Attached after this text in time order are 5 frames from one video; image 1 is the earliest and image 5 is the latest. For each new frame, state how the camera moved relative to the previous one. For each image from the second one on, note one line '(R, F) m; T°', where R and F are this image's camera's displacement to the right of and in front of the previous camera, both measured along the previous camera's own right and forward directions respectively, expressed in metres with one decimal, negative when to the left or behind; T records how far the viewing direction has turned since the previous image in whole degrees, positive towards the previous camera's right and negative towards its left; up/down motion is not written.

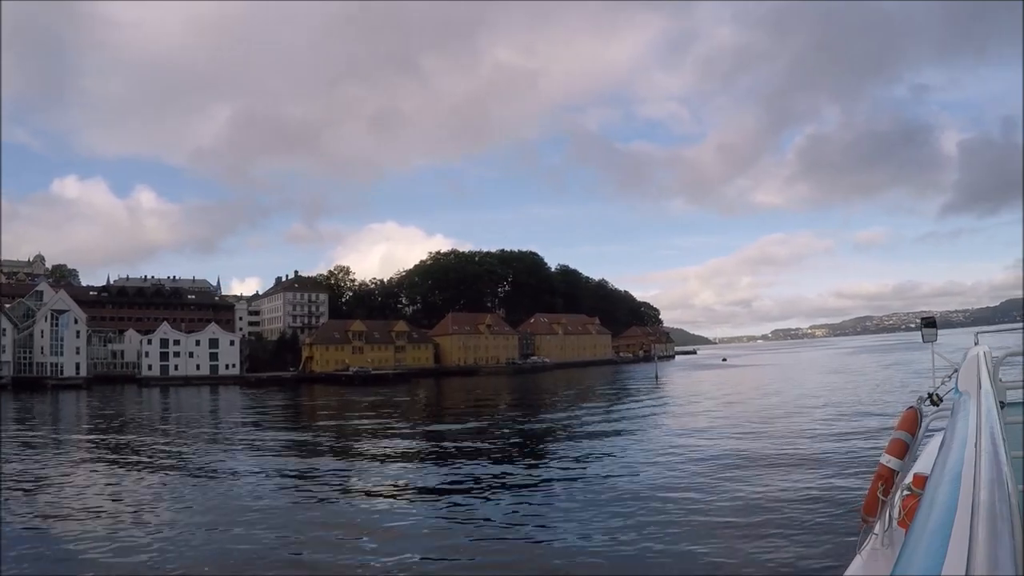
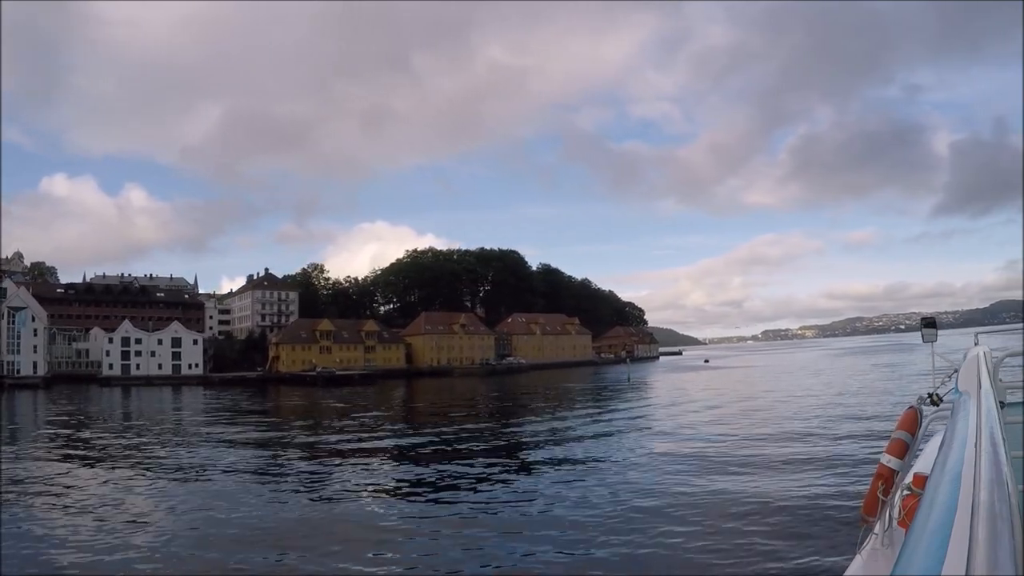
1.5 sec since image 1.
(+0.7, +1.2) m; +1°
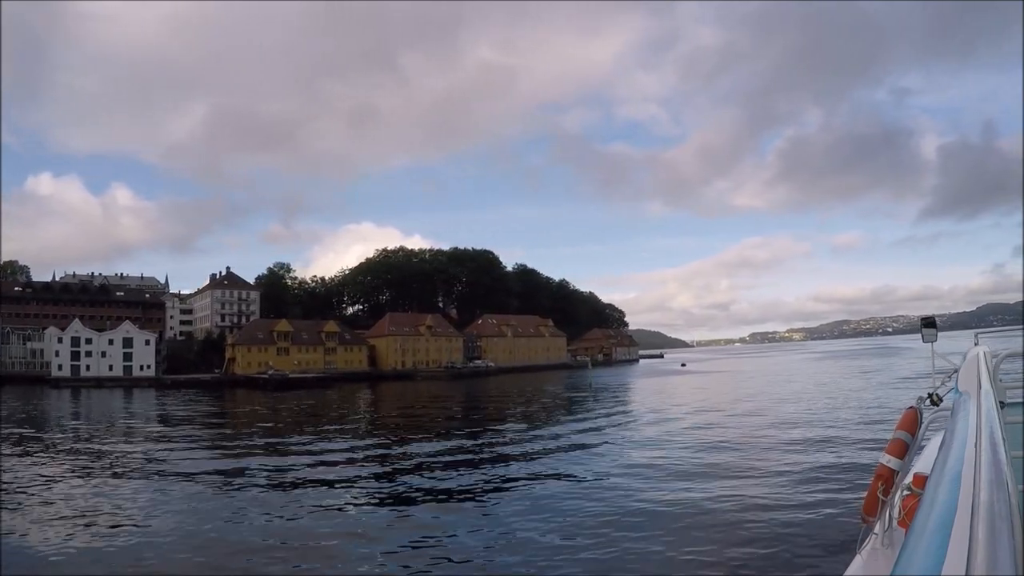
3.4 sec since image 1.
(+0.7, +1.4) m; +1°
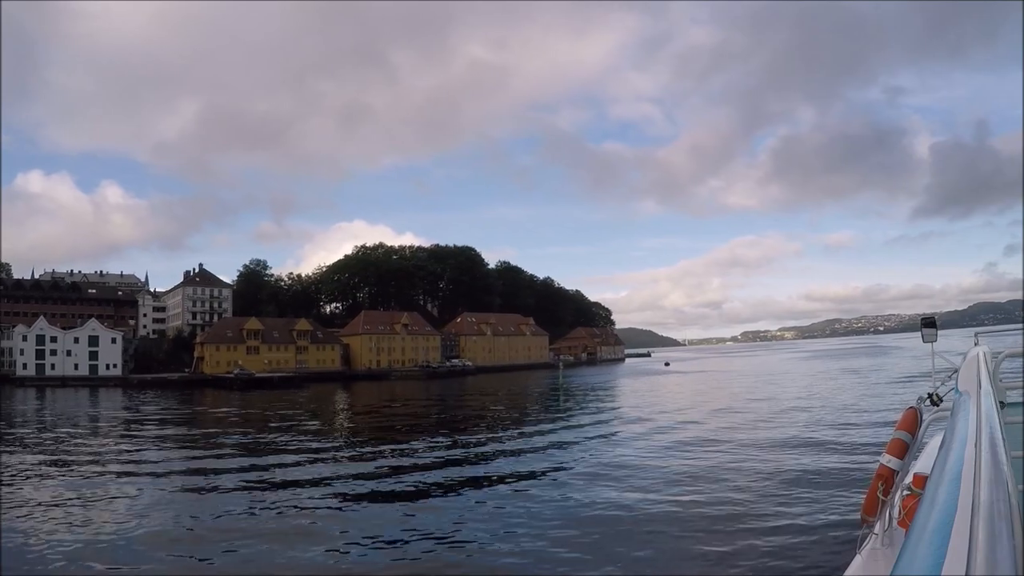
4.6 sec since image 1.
(+0.5, +0.9) m; +1°
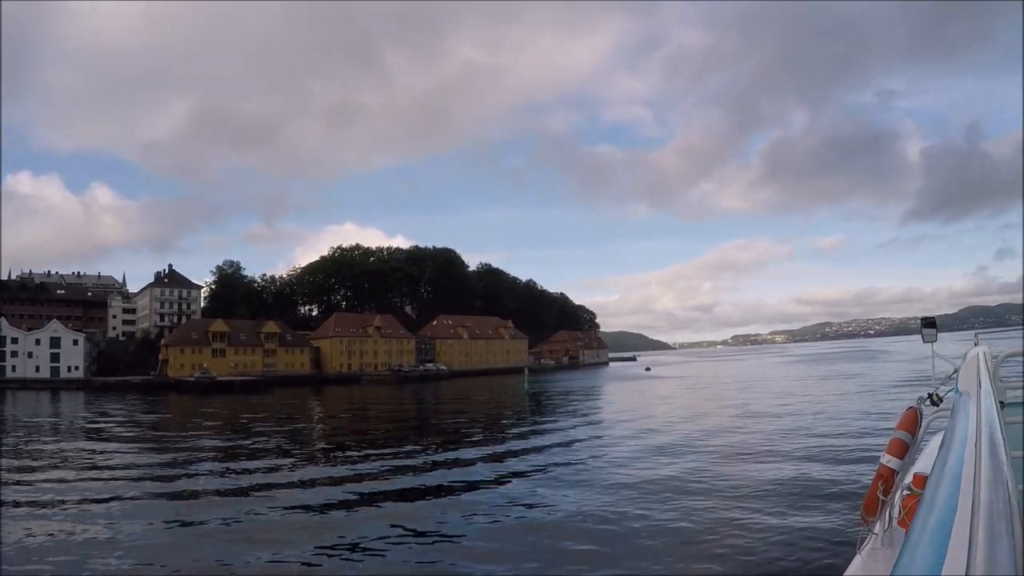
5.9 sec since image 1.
(+0.5, +0.9) m; +1°
